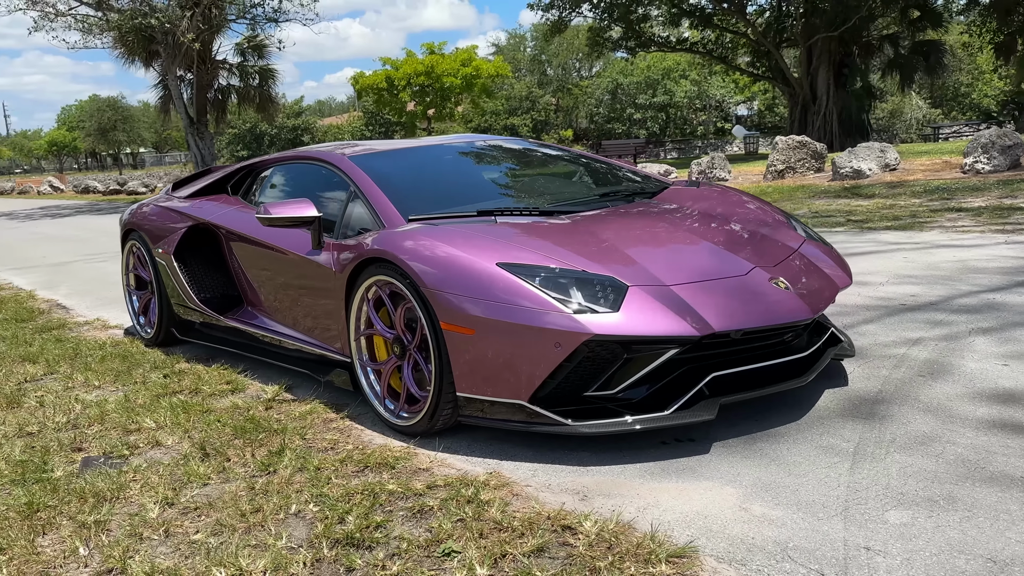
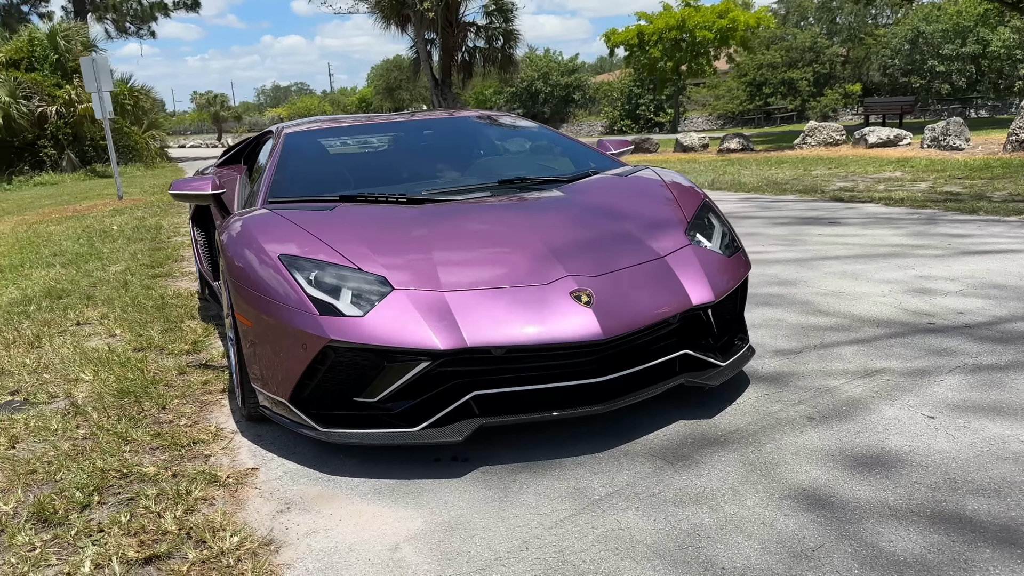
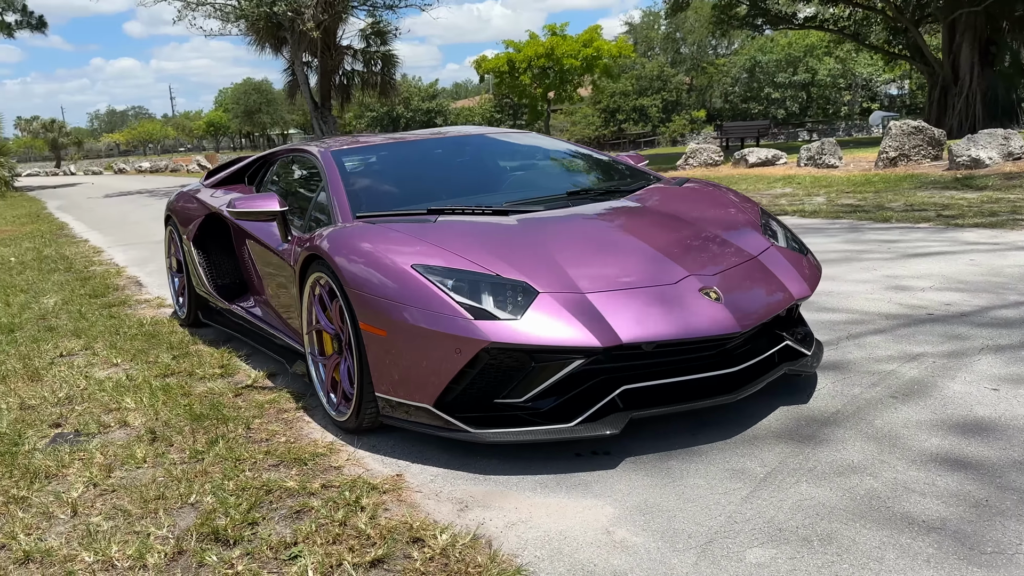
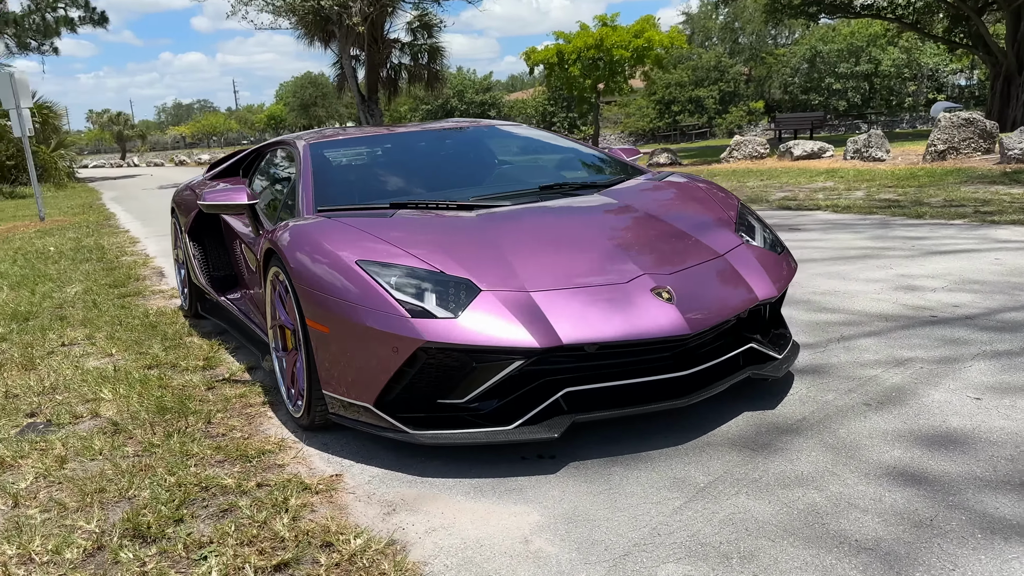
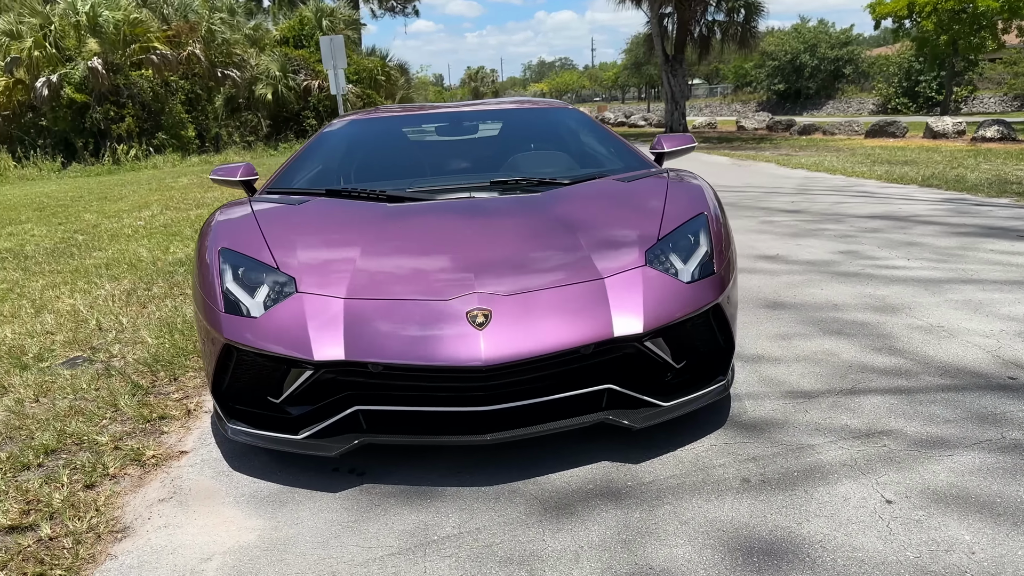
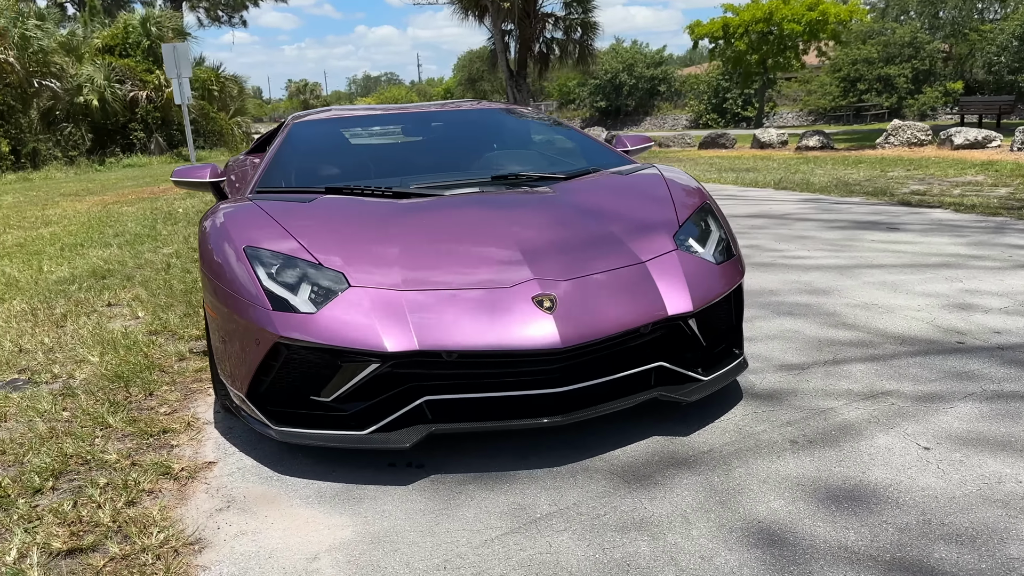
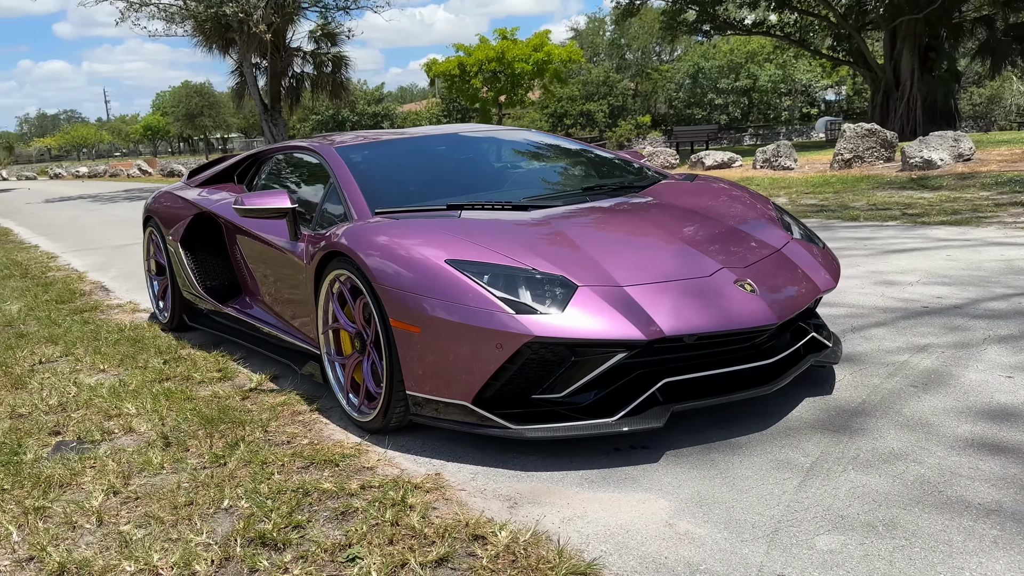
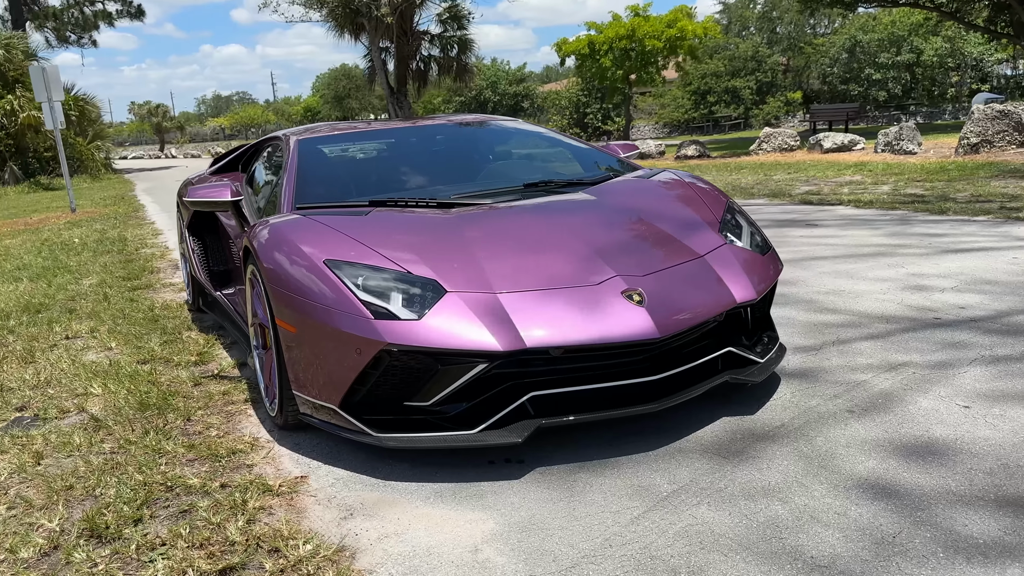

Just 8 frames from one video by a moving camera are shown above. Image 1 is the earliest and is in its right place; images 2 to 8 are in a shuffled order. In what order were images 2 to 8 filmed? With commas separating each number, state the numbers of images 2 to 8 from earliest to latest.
7, 3, 4, 8, 2, 6, 5
